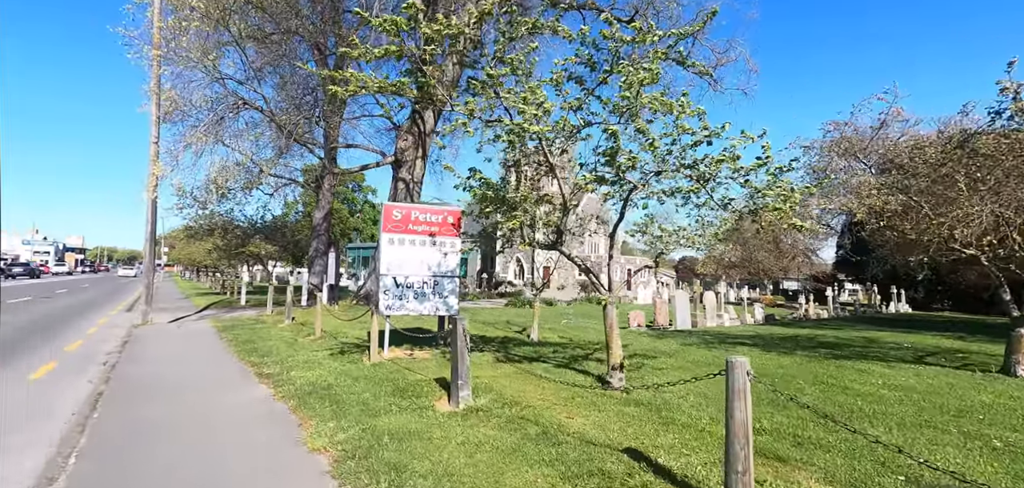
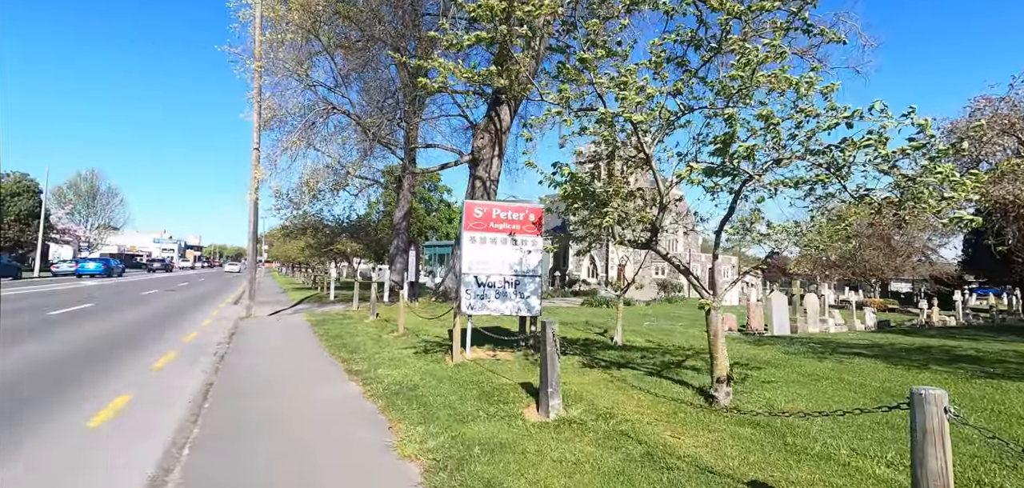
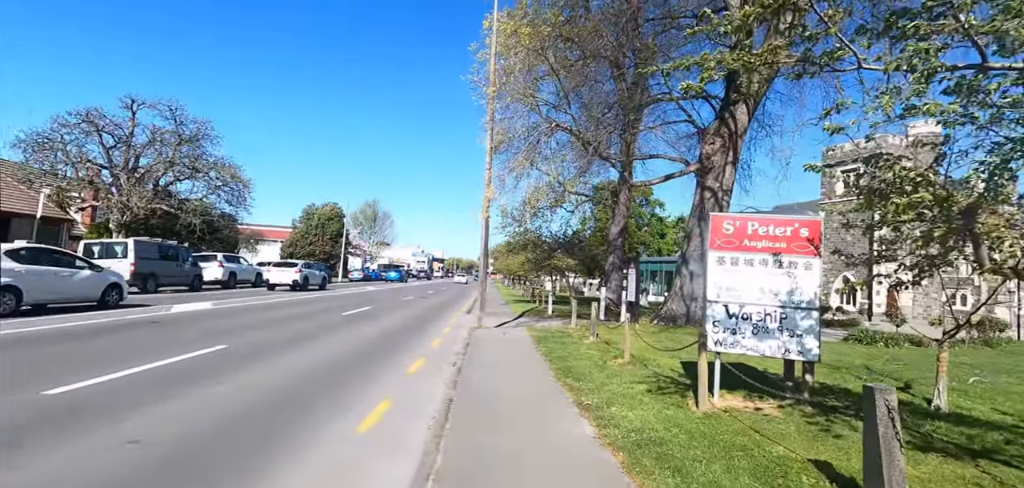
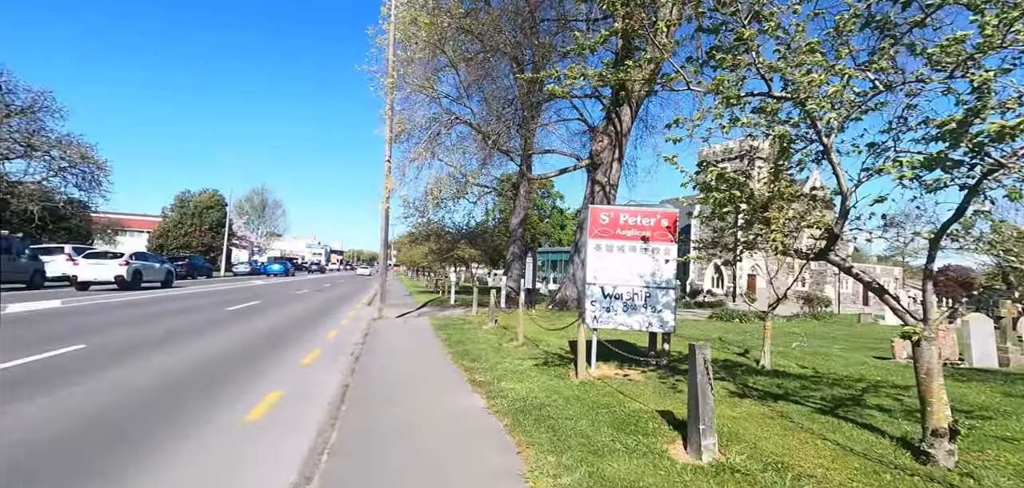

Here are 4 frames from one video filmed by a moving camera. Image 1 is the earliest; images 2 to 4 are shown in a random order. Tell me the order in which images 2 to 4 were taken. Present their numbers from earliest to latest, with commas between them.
2, 4, 3
